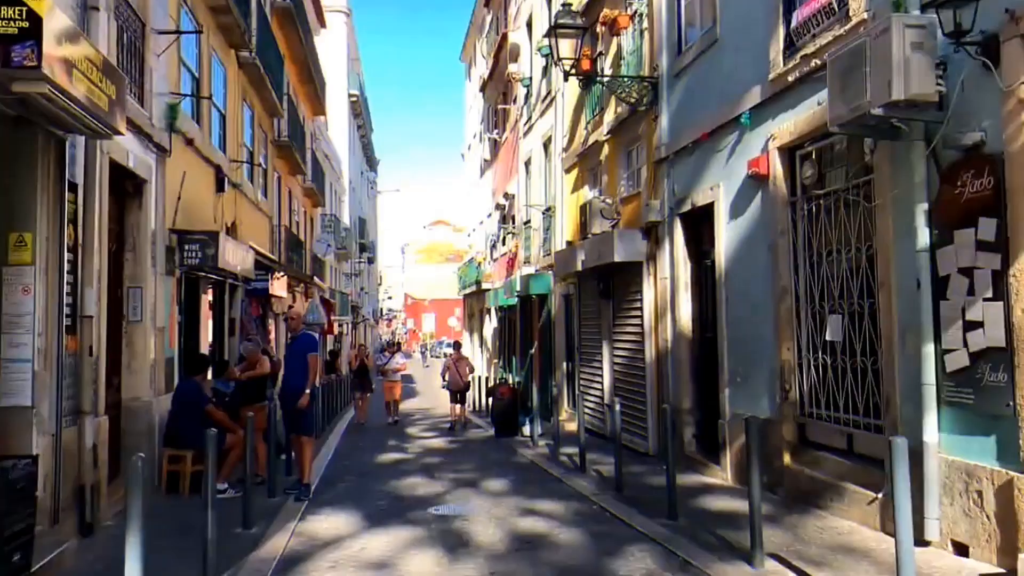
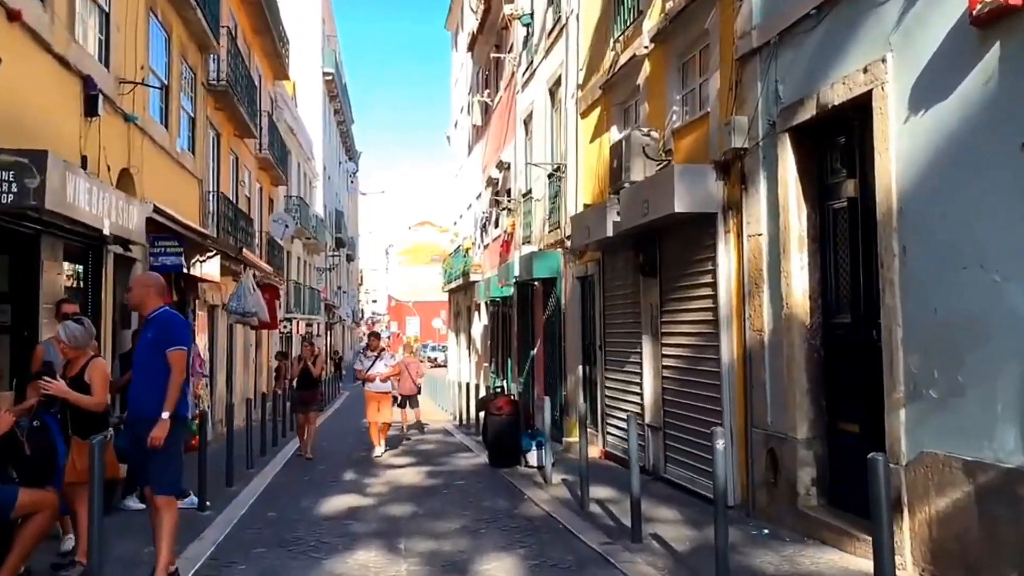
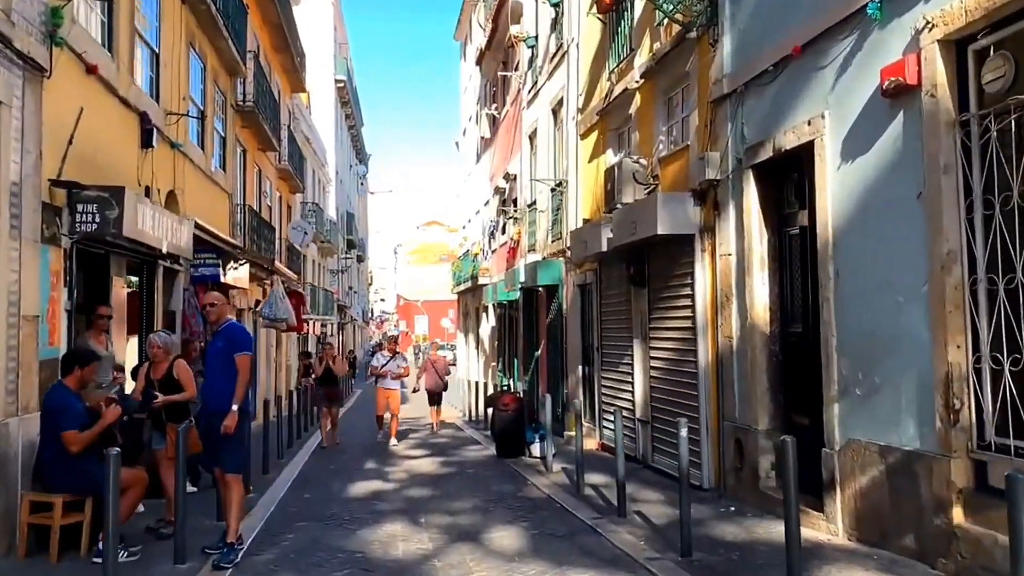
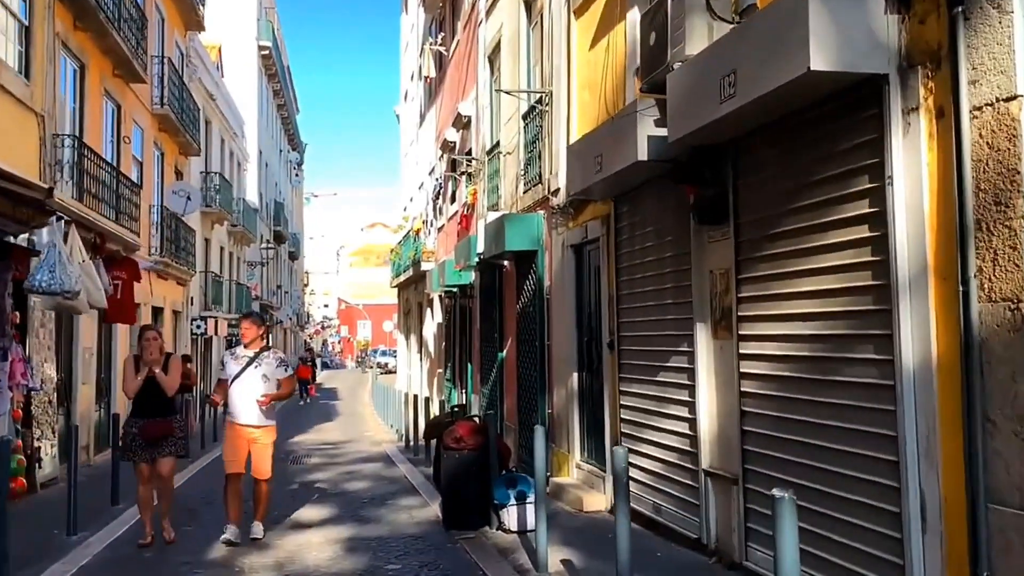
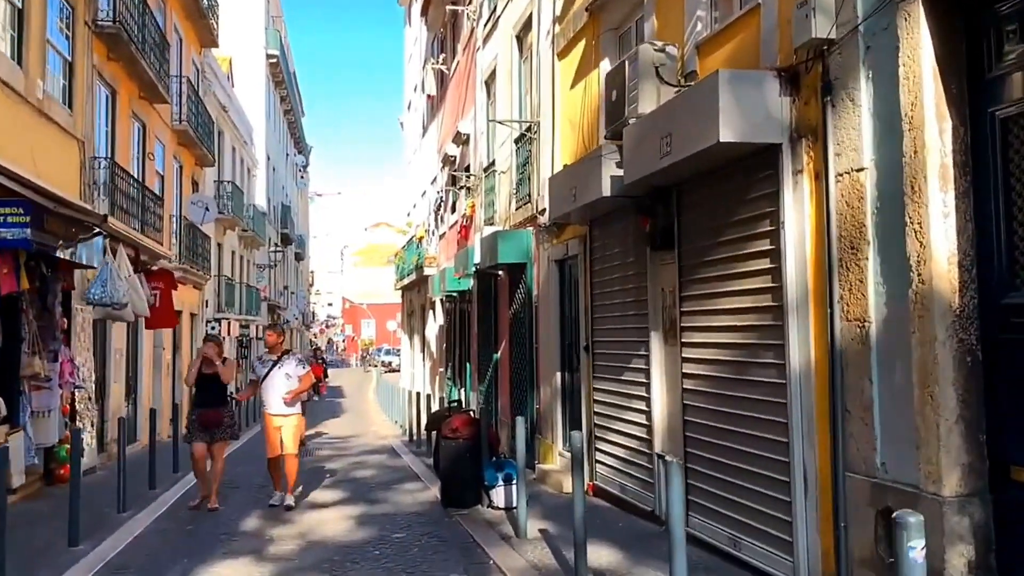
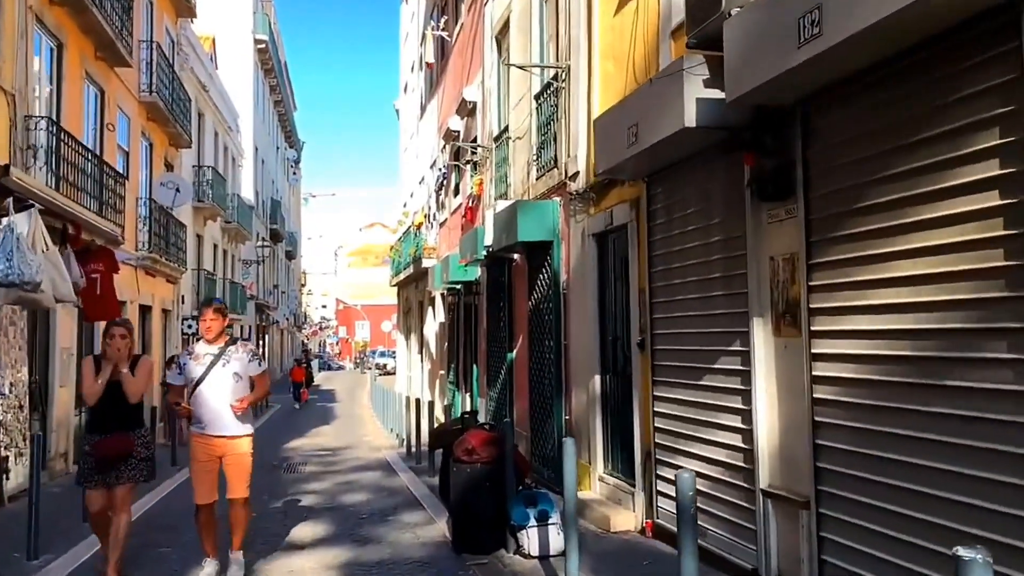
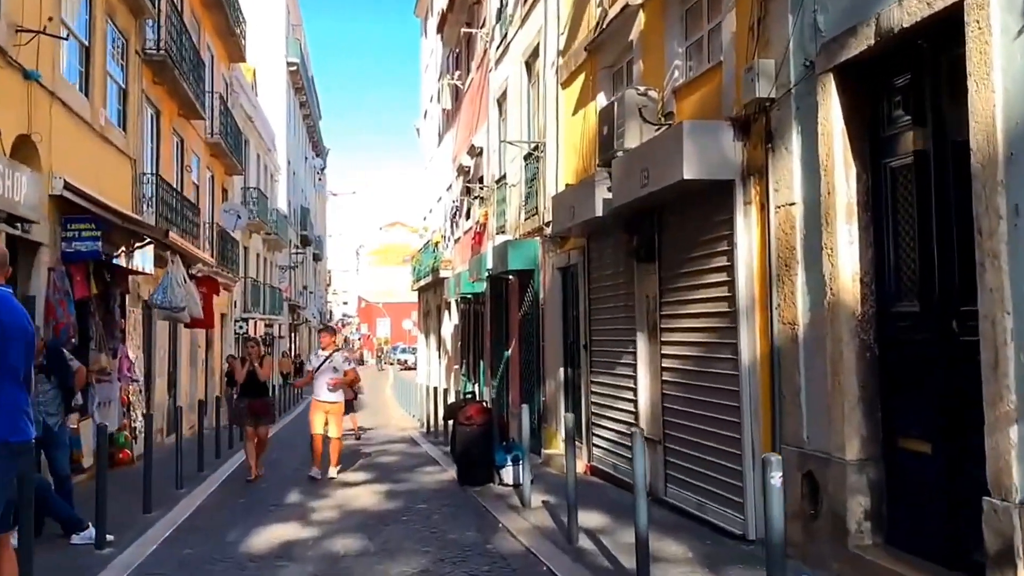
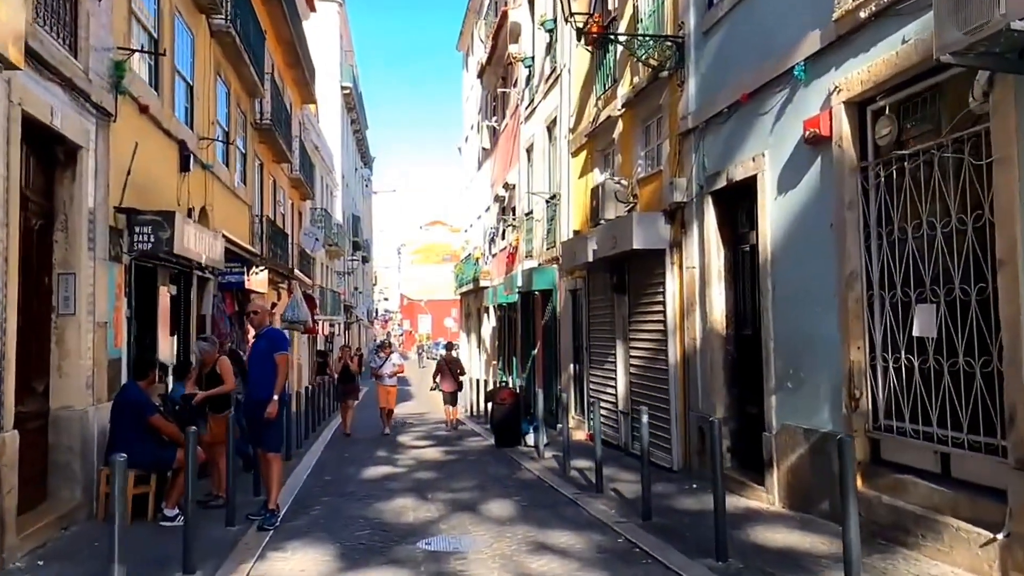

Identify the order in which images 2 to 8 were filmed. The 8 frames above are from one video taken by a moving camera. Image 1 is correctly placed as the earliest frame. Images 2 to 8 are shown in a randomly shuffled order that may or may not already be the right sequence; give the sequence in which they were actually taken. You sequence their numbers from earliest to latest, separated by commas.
8, 3, 2, 7, 5, 4, 6
